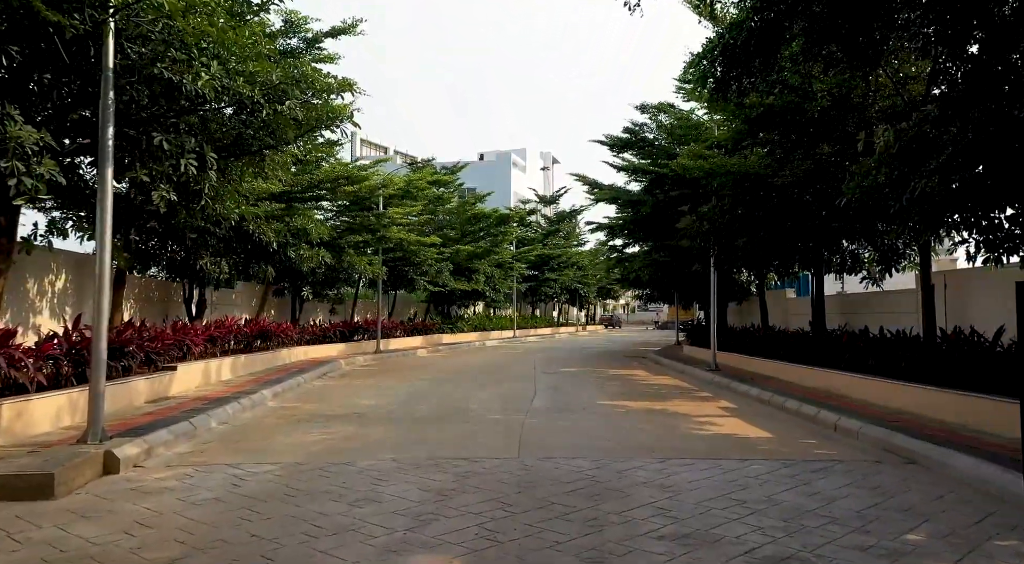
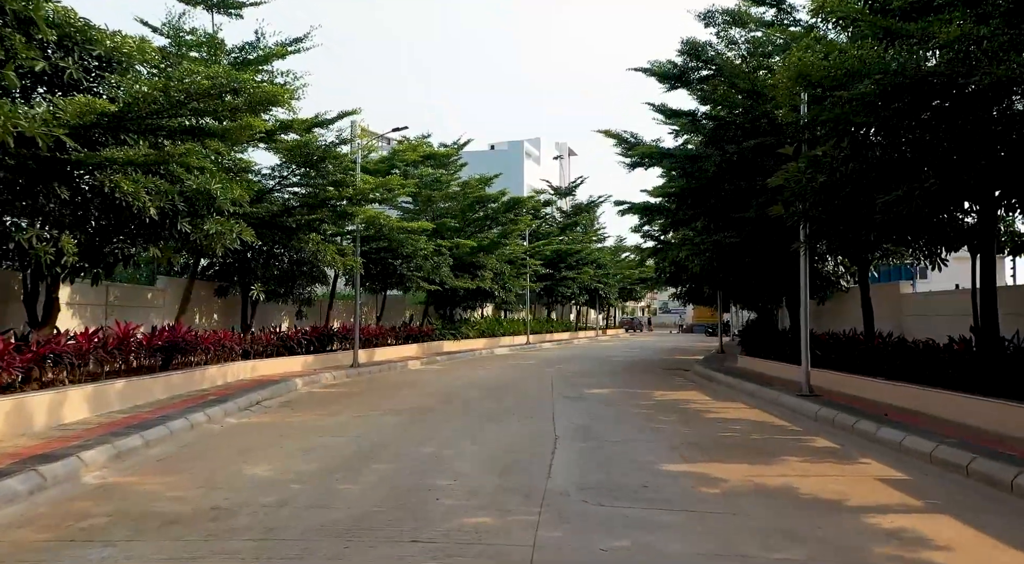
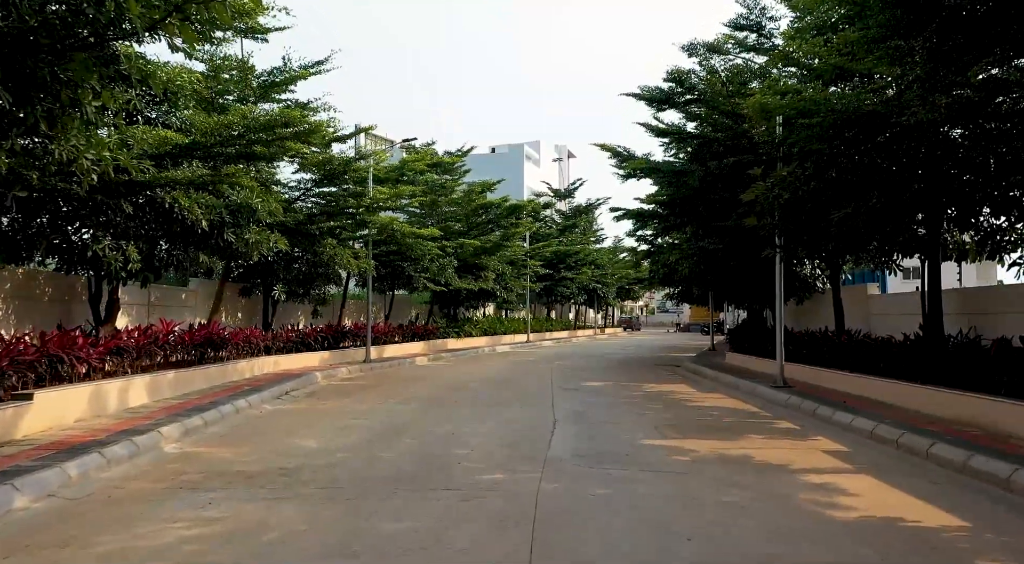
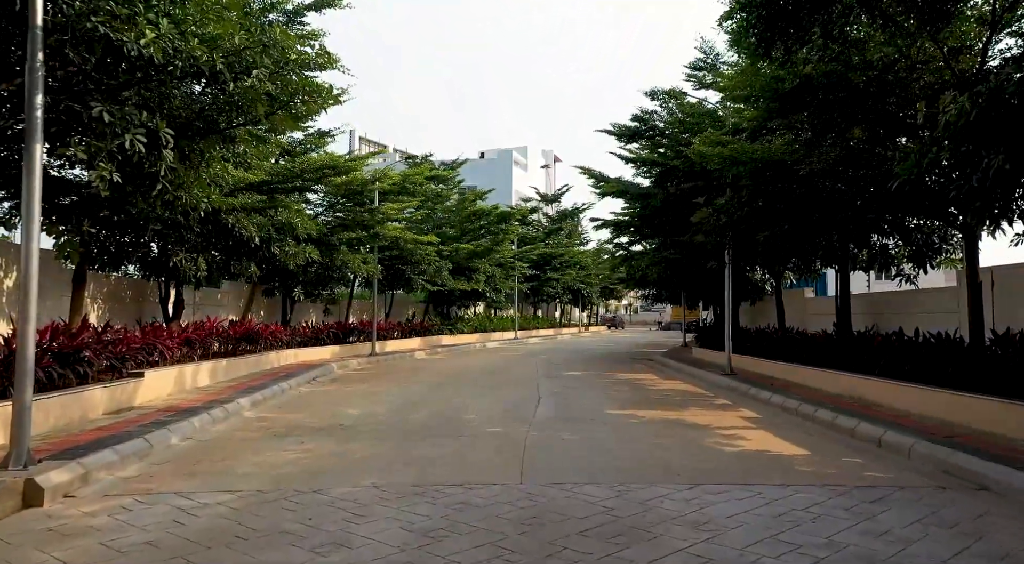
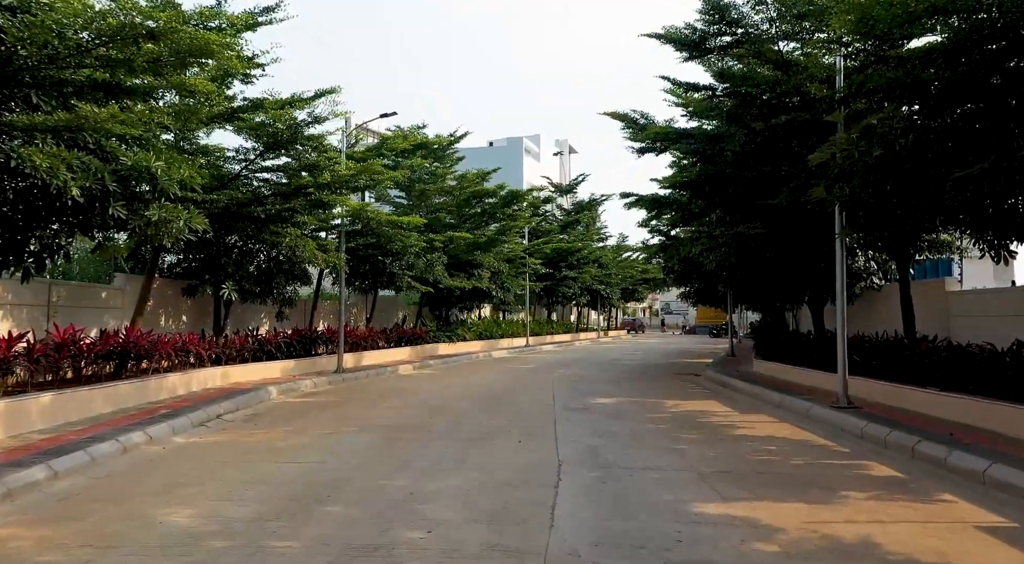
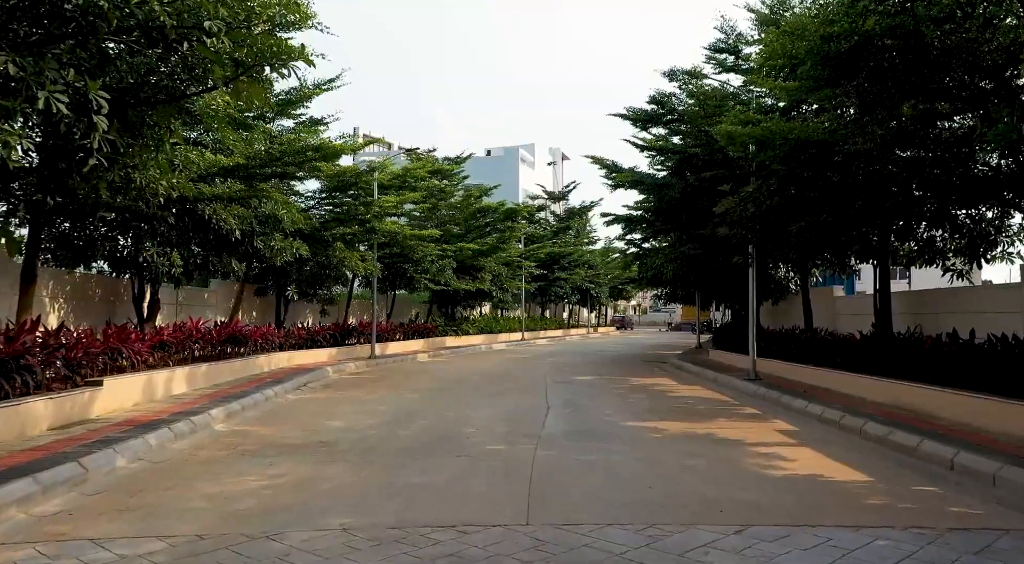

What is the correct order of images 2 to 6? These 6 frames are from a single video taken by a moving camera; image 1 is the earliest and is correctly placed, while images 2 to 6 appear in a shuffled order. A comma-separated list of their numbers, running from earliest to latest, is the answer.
4, 6, 3, 2, 5
